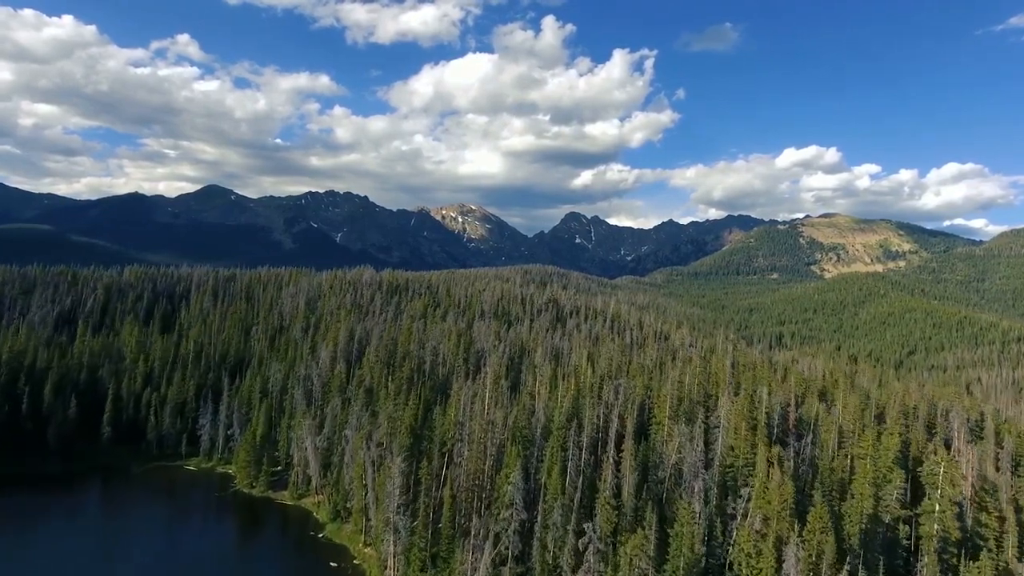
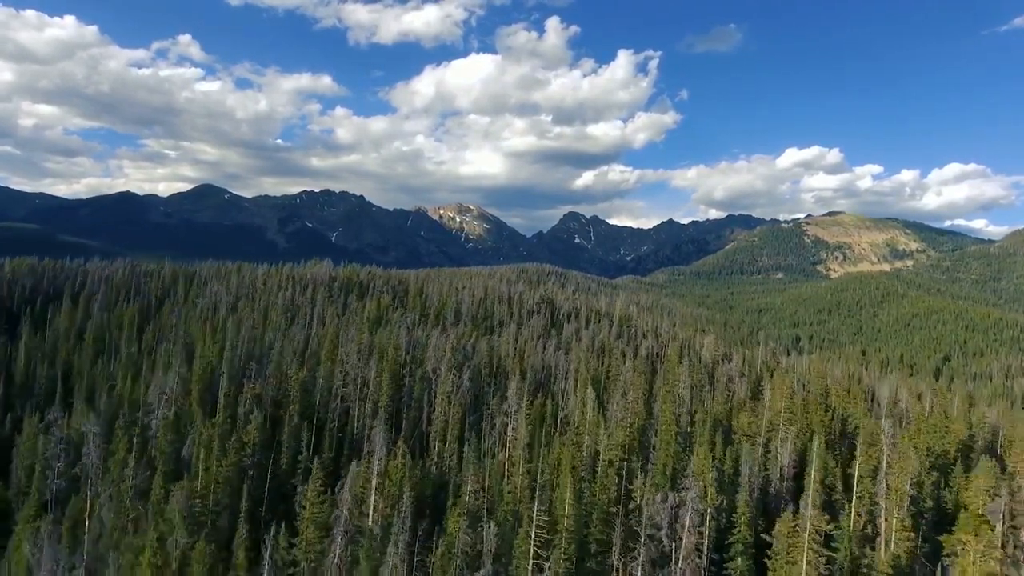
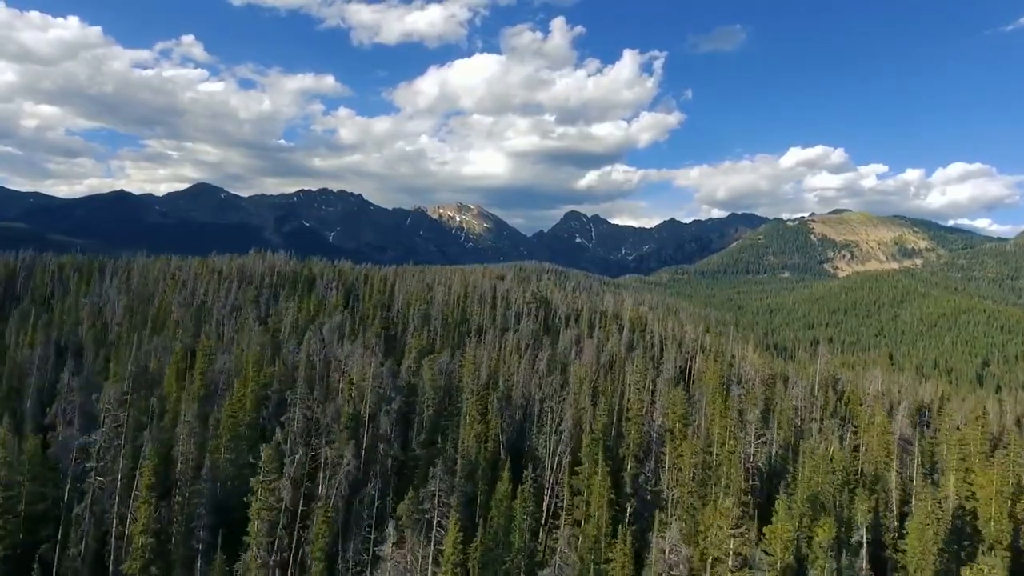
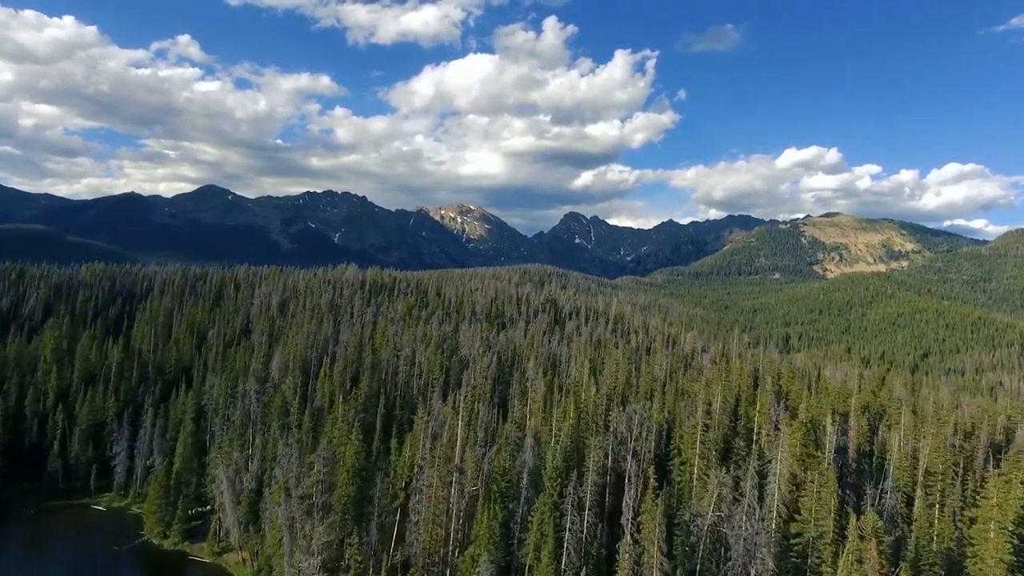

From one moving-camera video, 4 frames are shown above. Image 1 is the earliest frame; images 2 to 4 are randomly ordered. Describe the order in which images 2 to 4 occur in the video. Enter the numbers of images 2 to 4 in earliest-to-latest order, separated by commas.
4, 2, 3
